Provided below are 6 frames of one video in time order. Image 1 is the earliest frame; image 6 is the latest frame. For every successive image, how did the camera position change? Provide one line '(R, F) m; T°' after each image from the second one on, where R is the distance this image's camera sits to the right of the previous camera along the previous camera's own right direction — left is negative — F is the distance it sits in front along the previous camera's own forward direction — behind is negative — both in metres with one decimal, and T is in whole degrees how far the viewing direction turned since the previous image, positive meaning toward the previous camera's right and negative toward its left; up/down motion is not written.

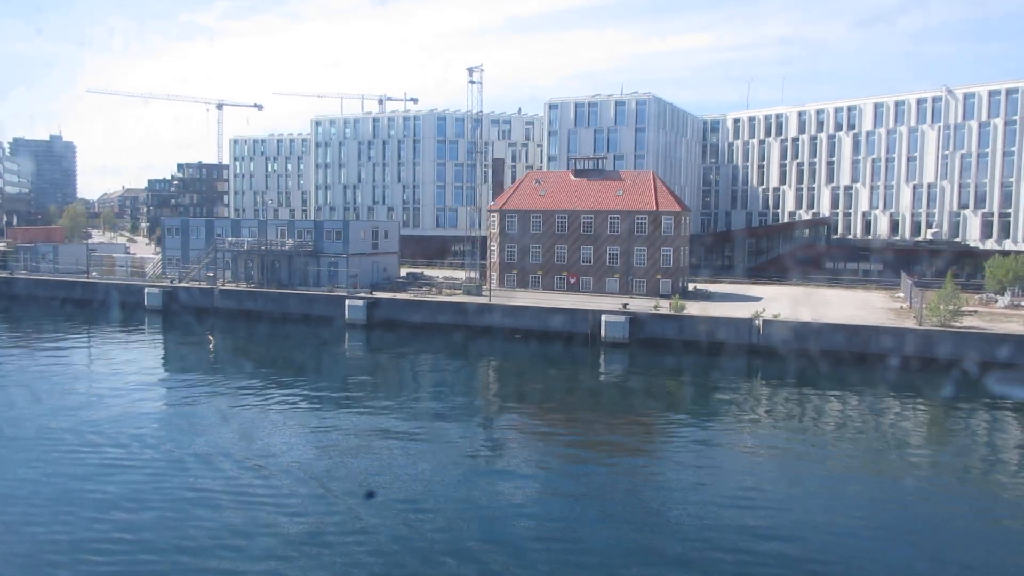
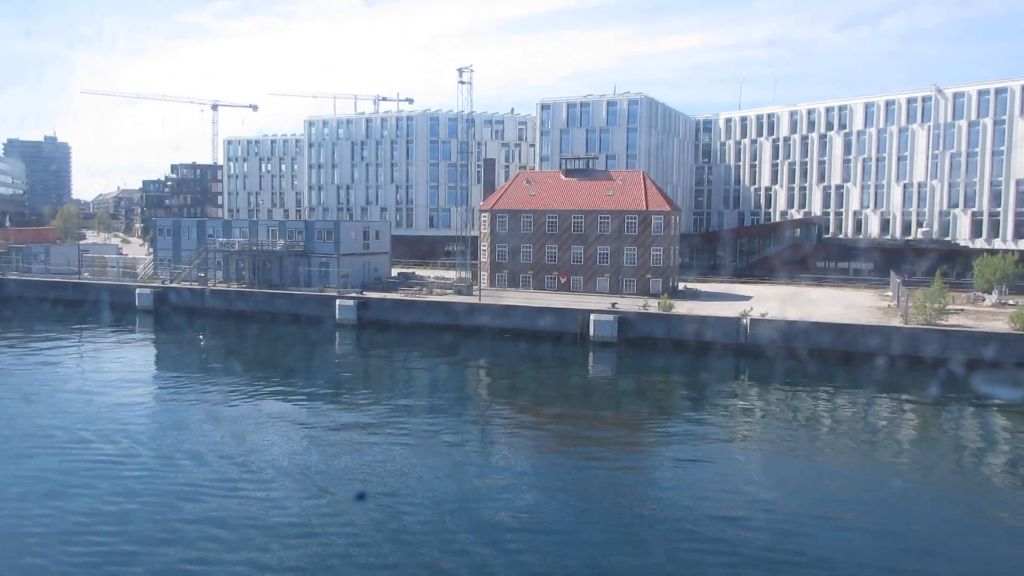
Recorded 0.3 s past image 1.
(+4.9, -0.8) m; -3°
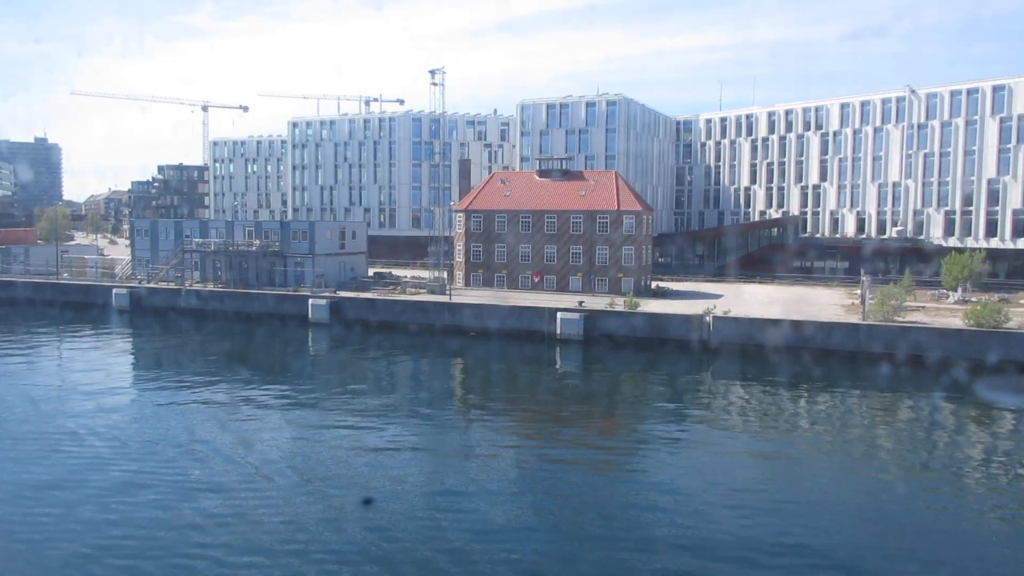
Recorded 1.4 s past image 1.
(-3.3, +0.1) m; +4°
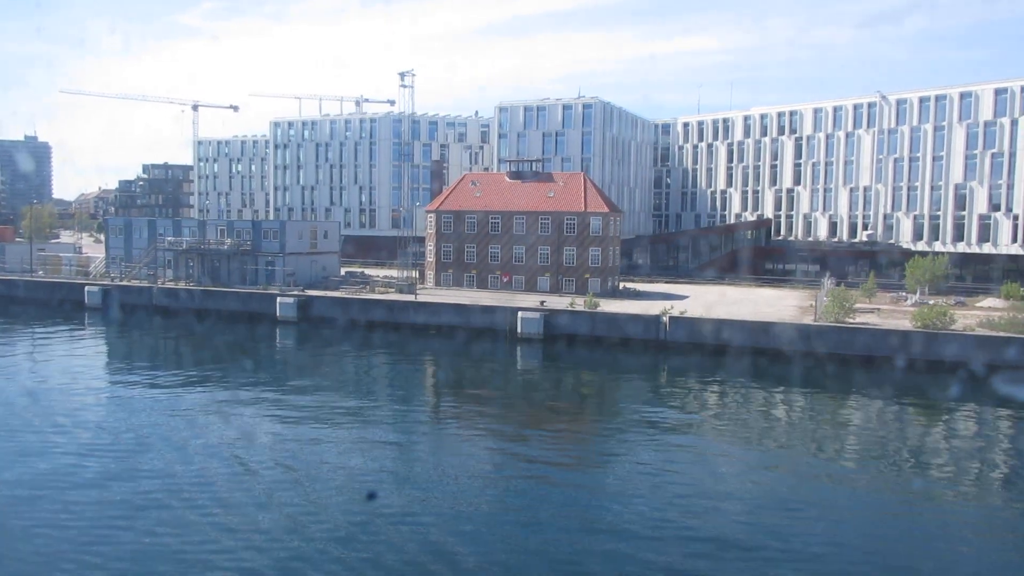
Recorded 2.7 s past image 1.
(+1.6, -0.7) m; 0°
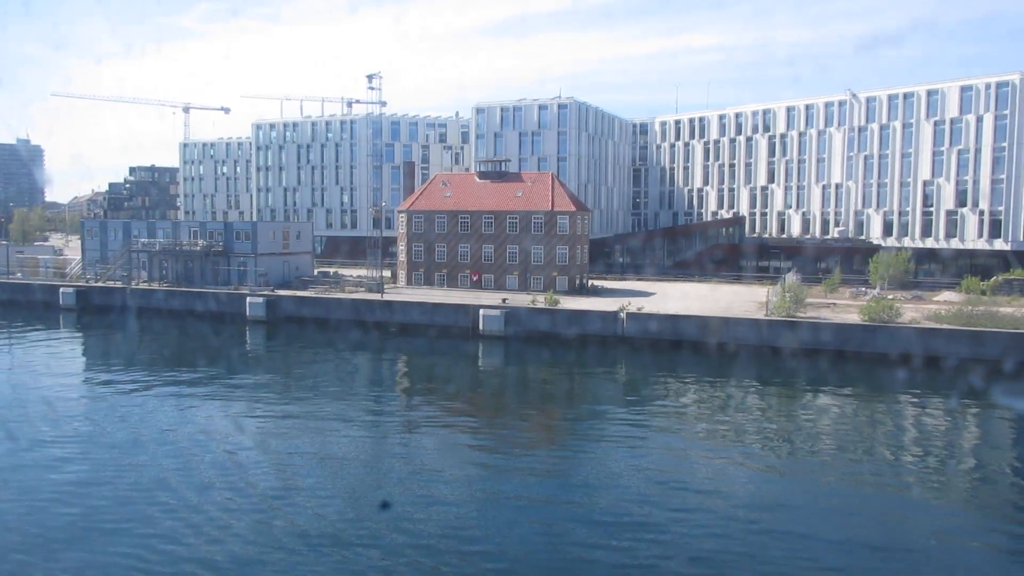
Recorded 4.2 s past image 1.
(+1.8, -0.8) m; 0°
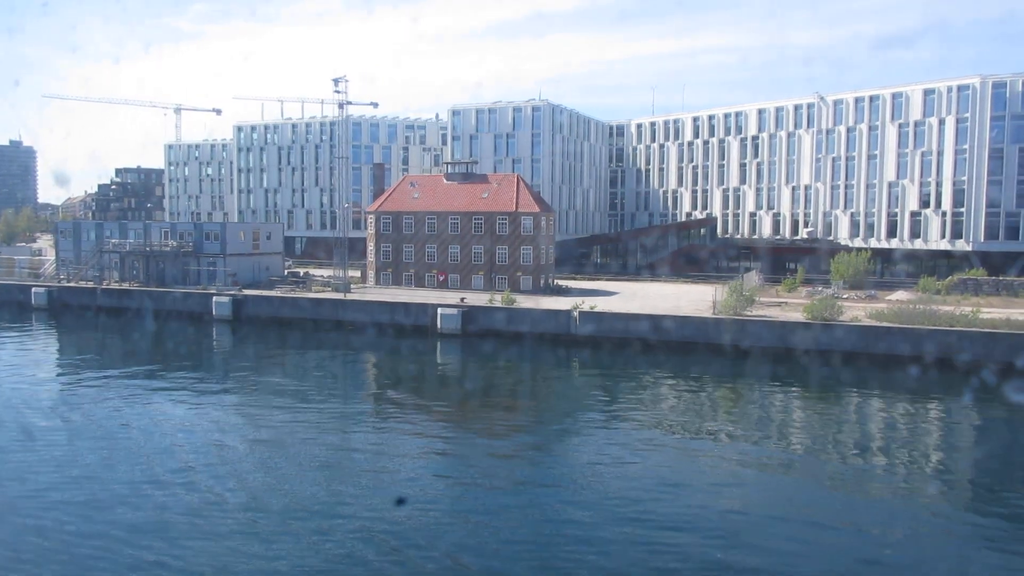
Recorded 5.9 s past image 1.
(+2.0, -1.0) m; 0°
